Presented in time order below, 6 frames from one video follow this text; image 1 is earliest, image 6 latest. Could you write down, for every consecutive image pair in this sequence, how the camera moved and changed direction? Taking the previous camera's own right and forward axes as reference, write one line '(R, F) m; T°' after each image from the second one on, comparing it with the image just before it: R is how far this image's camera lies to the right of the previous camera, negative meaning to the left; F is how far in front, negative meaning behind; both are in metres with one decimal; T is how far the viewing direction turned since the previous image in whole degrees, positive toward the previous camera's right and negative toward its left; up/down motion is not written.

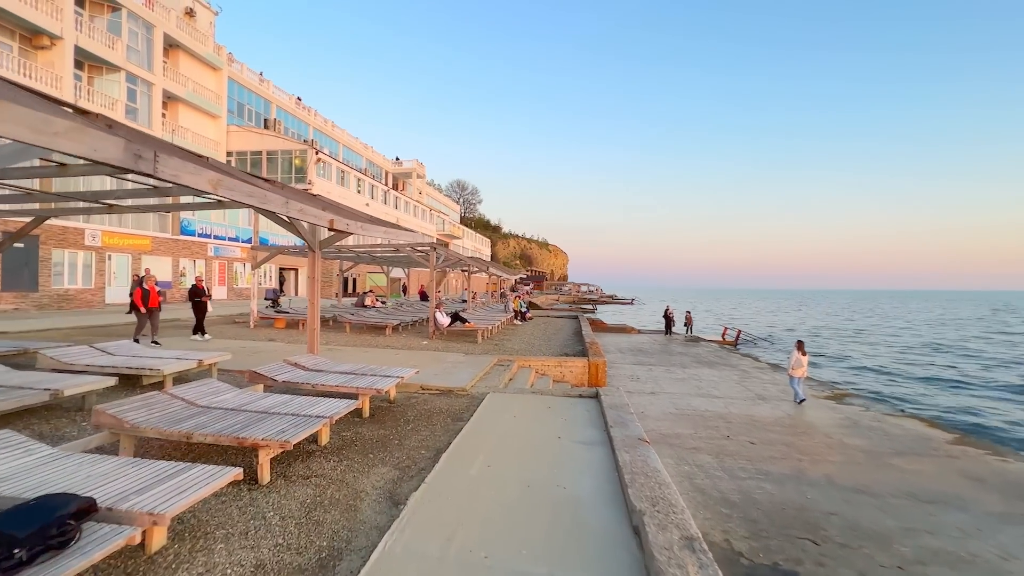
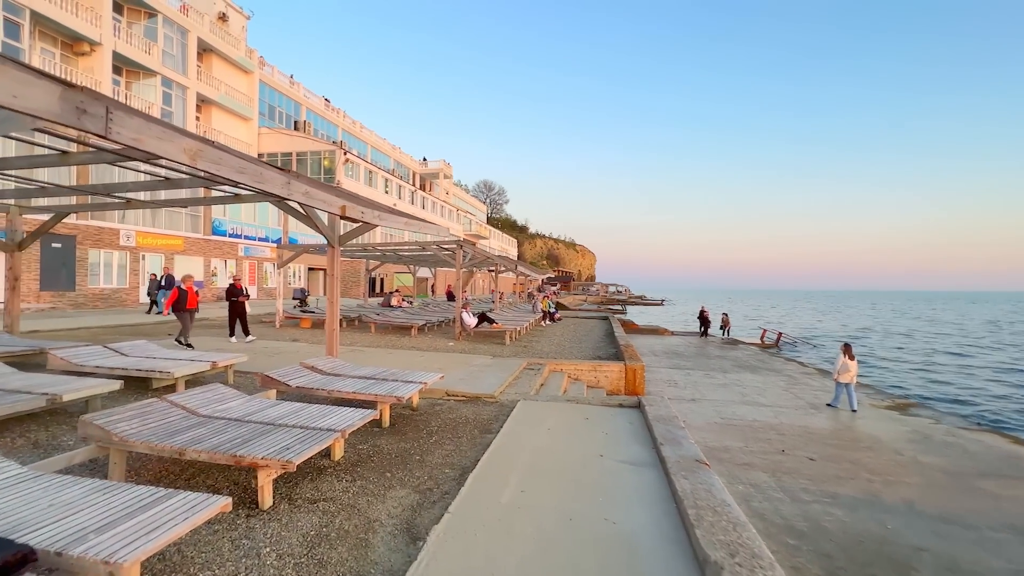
(-0.1, +0.6) m; -3°
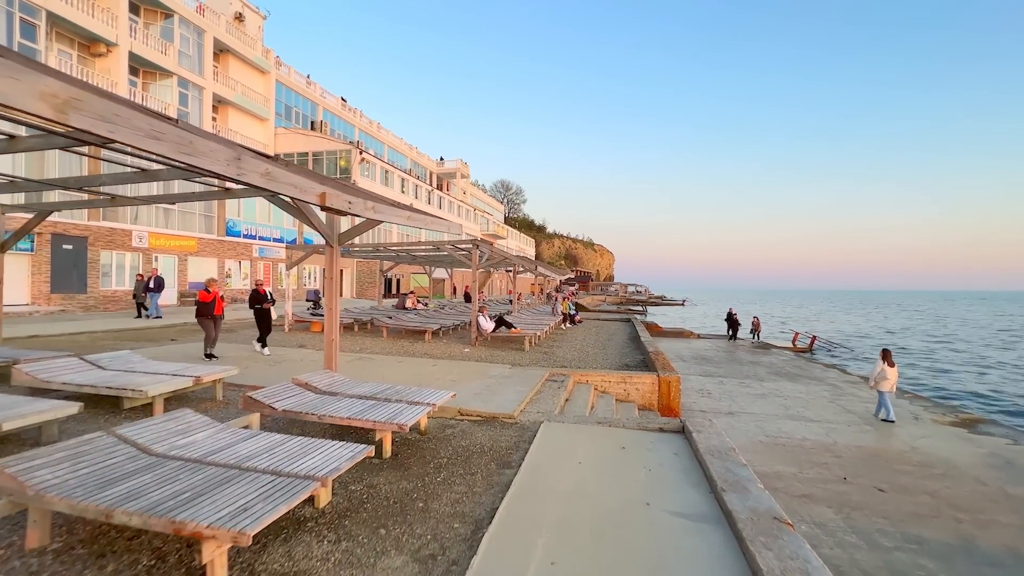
(-0.1, +0.9) m; -2°
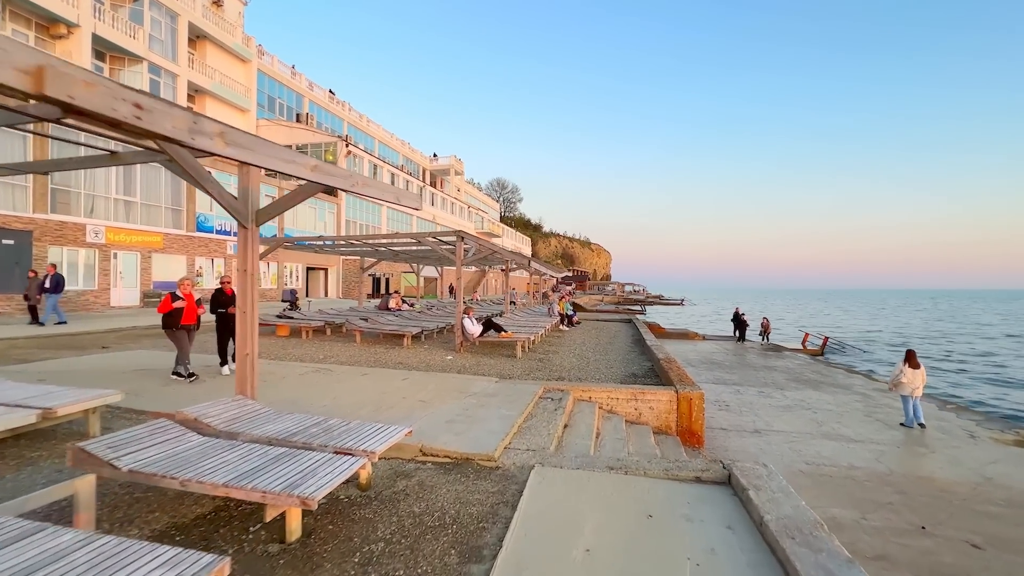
(+0.2, +1.6) m; 0°
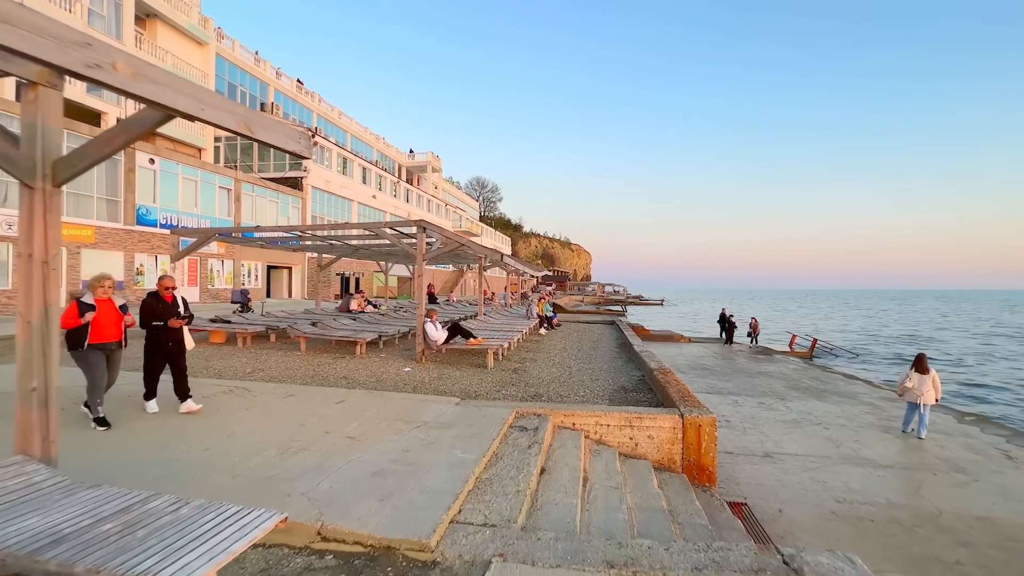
(+0.2, +1.6) m; +2°
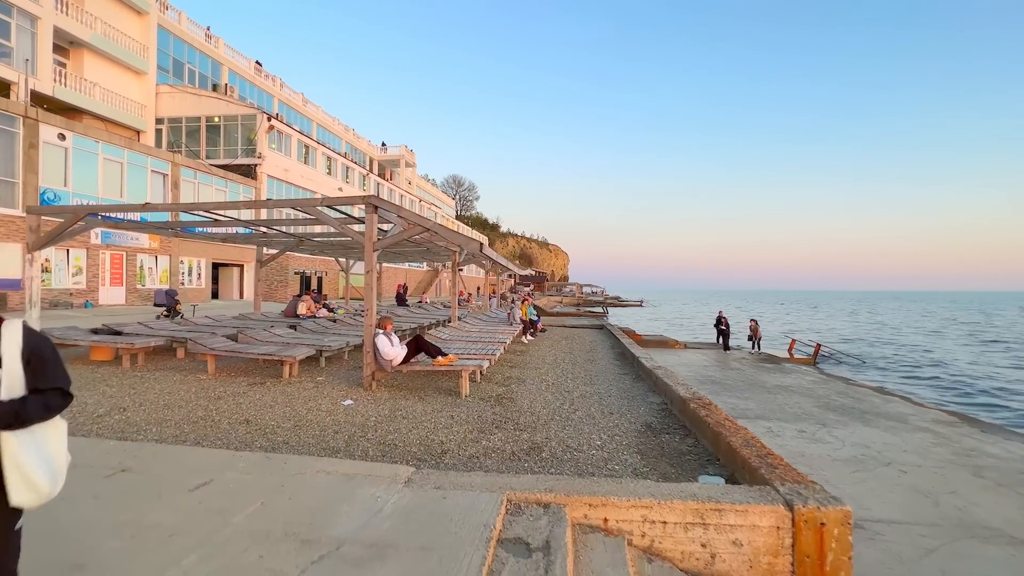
(-0.1, +2.5) m; +3°
